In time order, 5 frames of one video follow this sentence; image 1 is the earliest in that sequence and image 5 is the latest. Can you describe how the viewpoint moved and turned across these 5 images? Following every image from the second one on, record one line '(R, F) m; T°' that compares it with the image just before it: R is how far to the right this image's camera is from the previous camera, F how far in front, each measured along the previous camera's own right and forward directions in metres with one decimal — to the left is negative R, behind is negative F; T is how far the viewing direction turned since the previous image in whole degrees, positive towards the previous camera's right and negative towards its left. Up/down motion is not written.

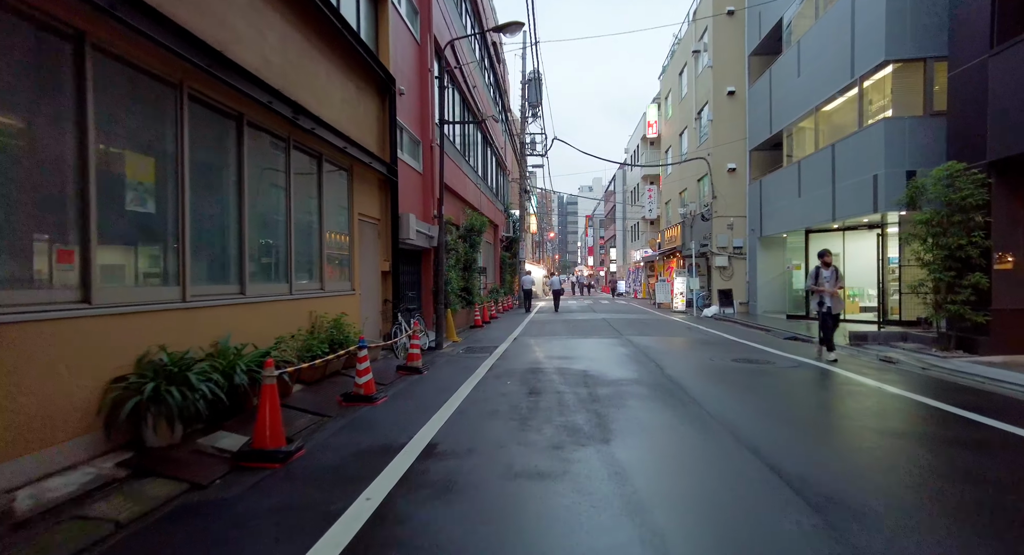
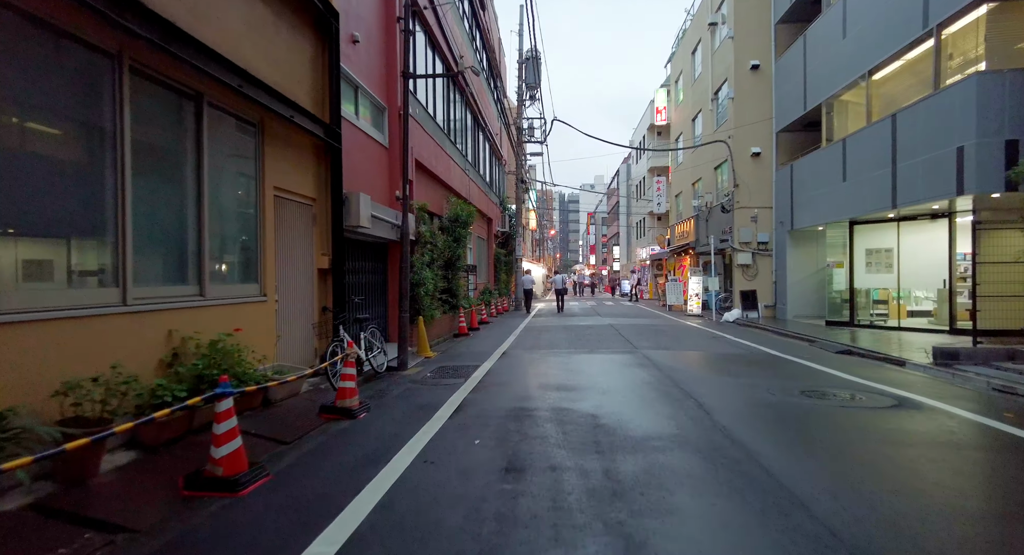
(+0.3, +2.9) m; 0°
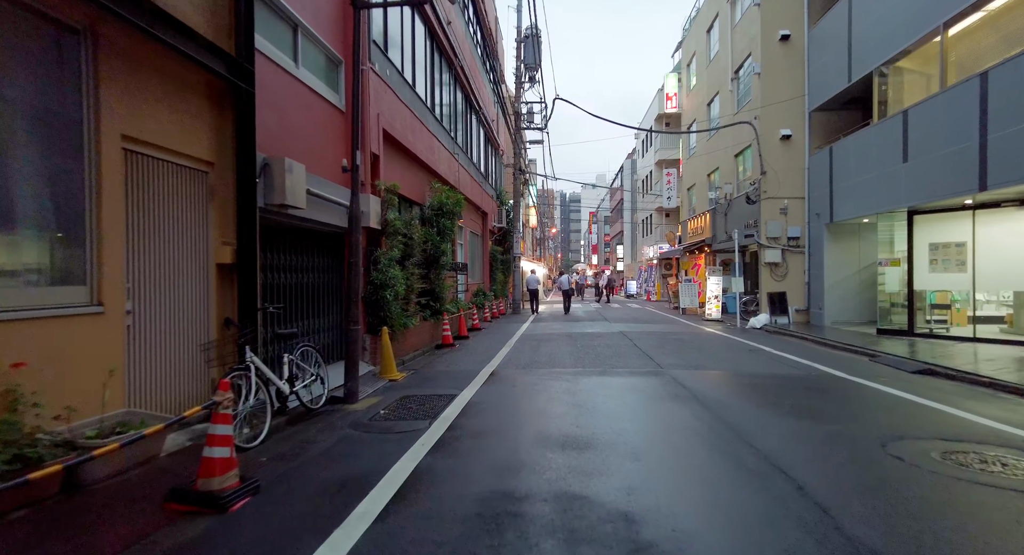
(+0.2, +2.6) m; 0°
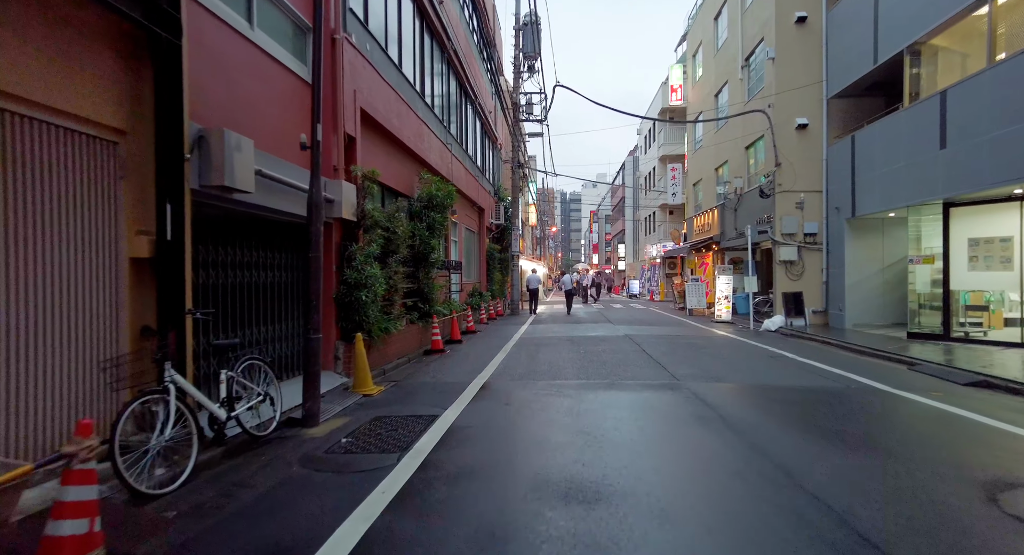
(+0.1, +1.2) m; 0°
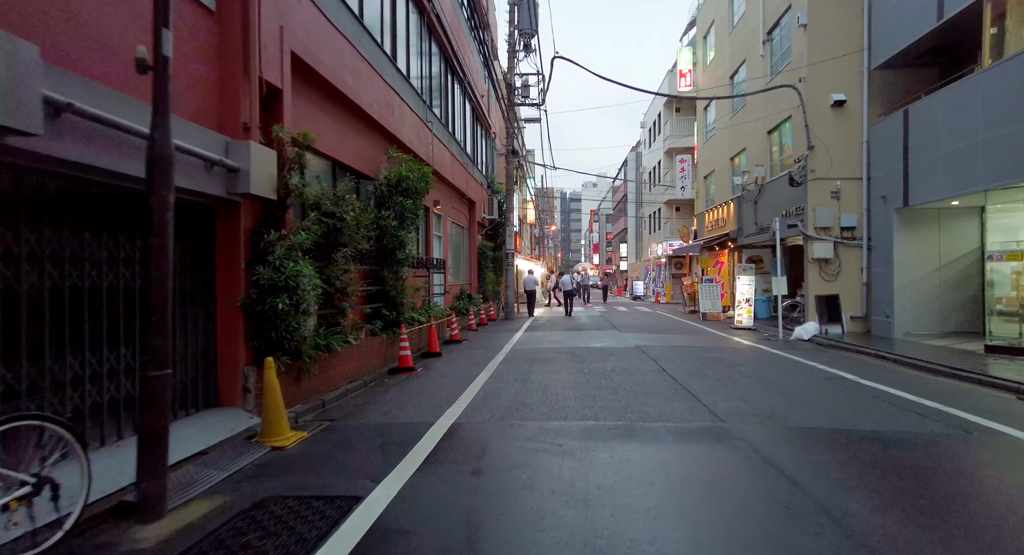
(+0.2, +2.4) m; 0°
